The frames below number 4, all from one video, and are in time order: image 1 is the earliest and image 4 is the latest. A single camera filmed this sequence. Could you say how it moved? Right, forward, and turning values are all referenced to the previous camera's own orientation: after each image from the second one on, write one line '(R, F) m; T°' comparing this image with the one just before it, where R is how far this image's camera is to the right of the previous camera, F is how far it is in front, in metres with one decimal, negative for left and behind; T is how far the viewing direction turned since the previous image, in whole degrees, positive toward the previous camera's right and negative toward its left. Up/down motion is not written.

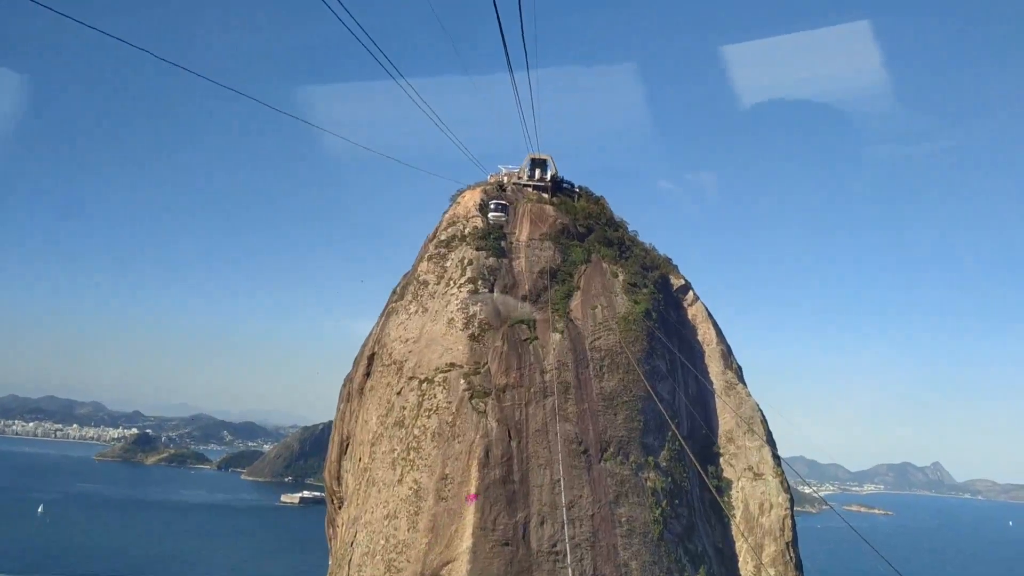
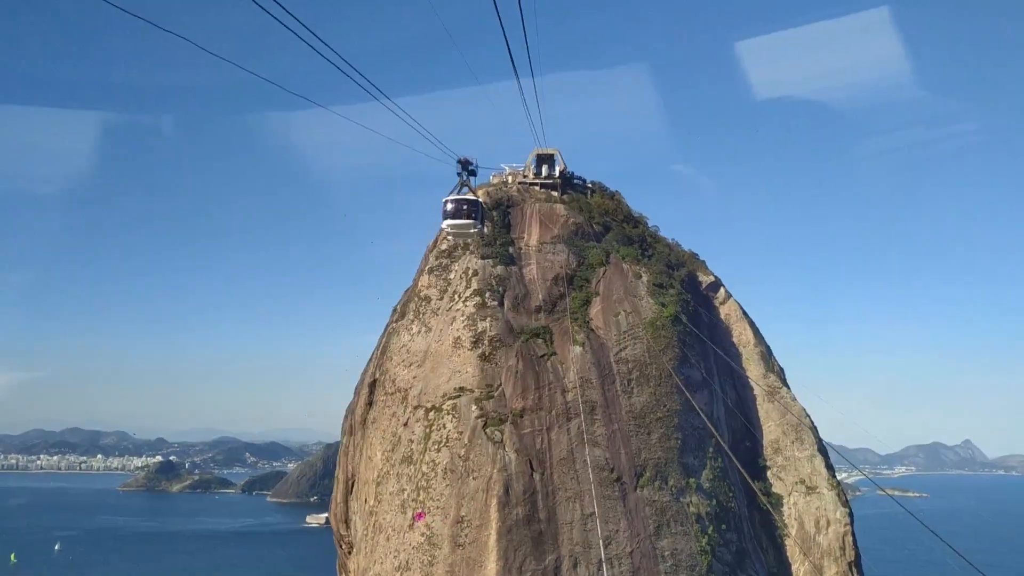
(+0.1, +3.5) m; -1°
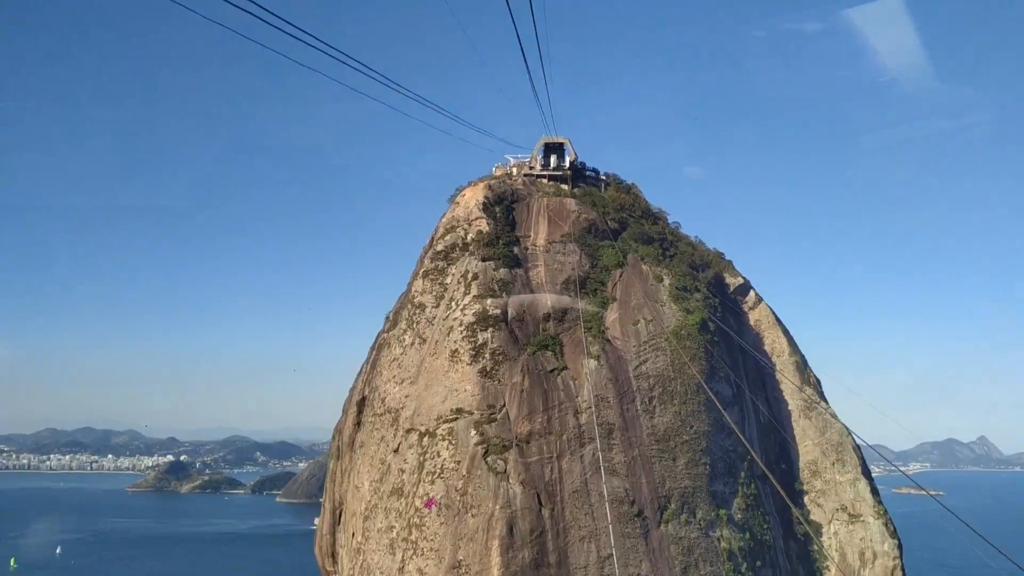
(+0.2, +3.4) m; -1°
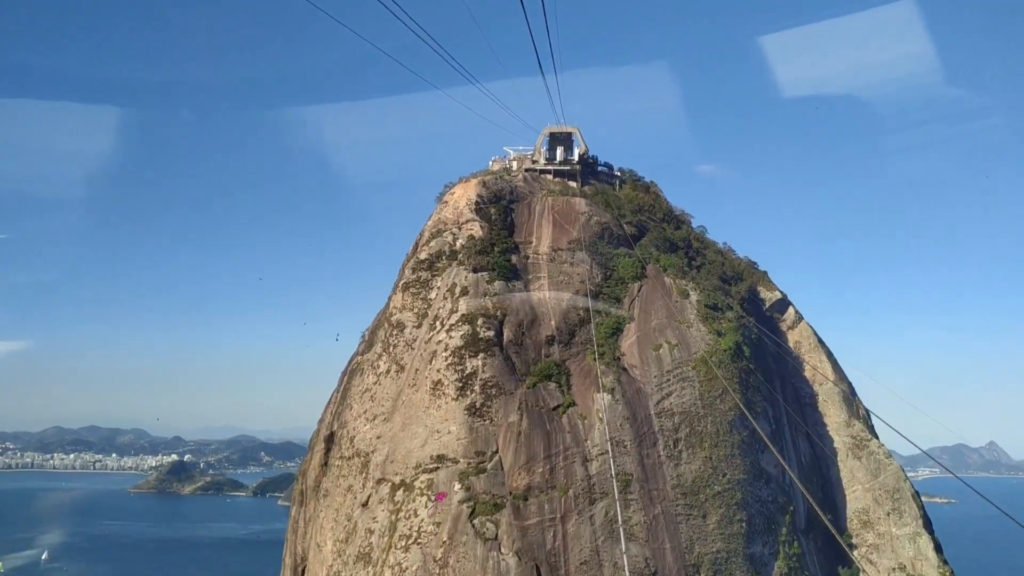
(+0.3, +4.4) m; 0°
